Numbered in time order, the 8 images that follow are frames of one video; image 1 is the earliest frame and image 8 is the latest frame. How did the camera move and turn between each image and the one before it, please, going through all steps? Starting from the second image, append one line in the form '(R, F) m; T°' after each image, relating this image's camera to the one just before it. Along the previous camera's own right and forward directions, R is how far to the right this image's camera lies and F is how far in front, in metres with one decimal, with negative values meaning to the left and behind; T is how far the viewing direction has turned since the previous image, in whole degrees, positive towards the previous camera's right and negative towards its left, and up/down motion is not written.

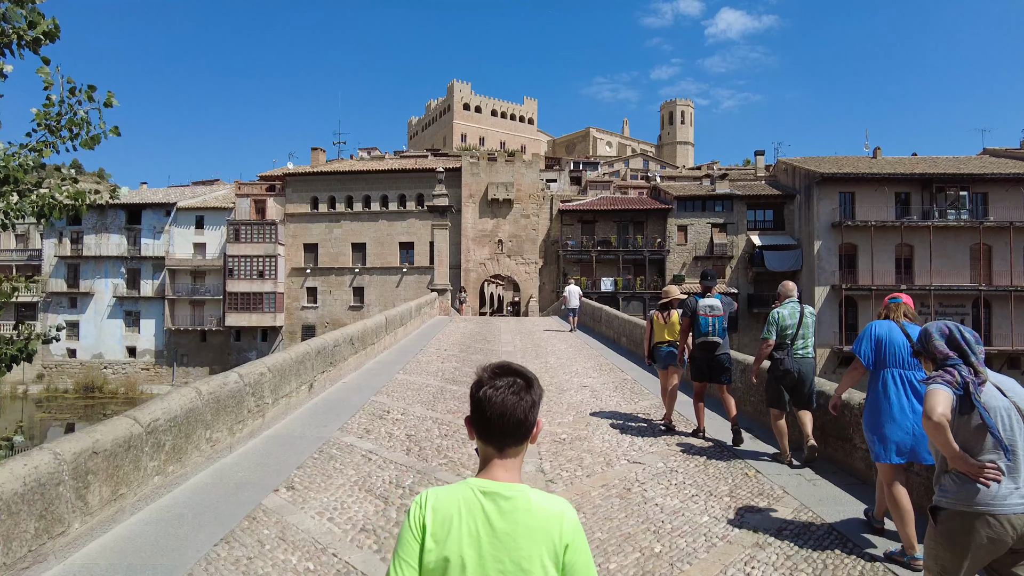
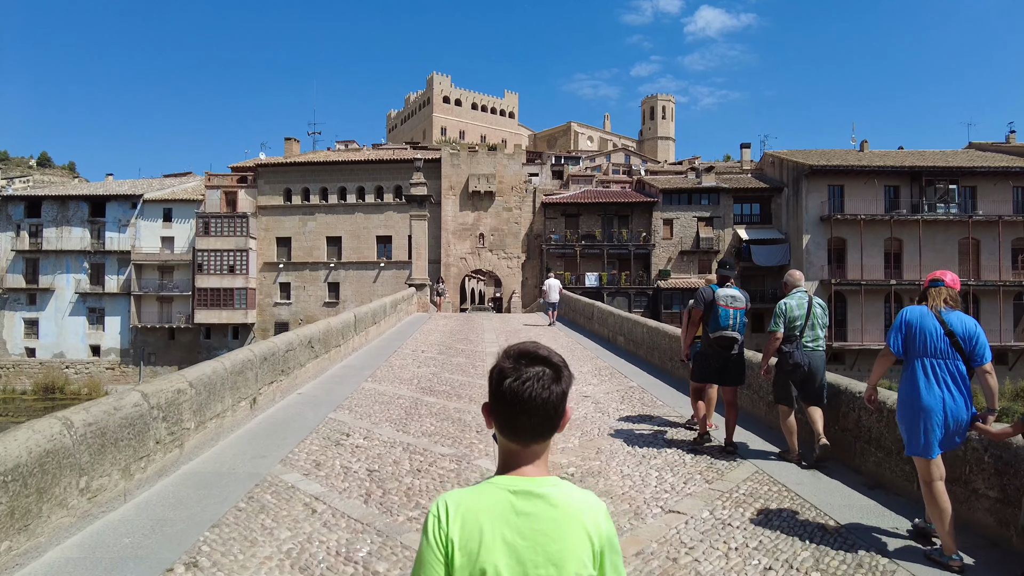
(-0.1, +1.2) m; +2°
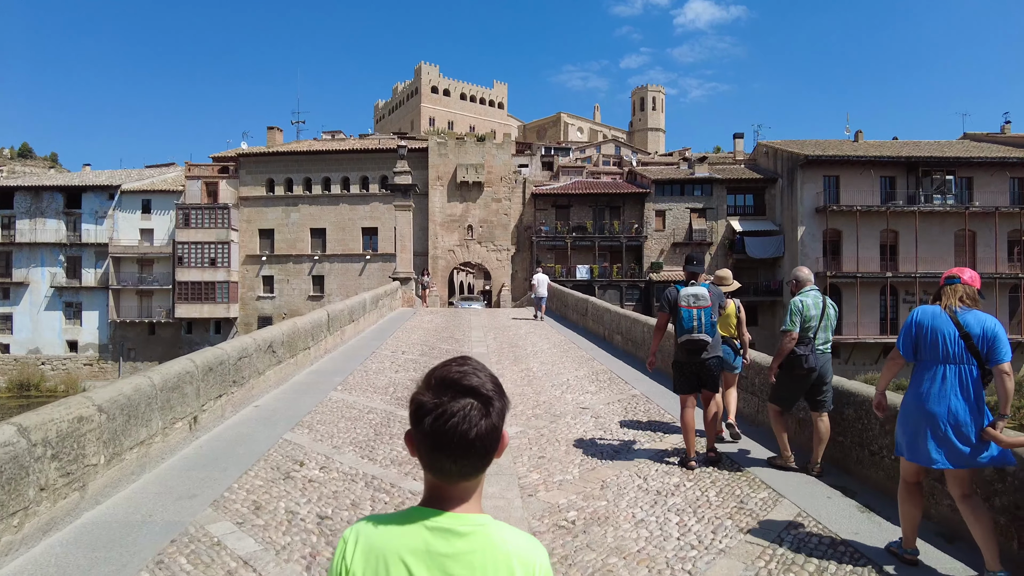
(0.0, +0.8) m; +1°
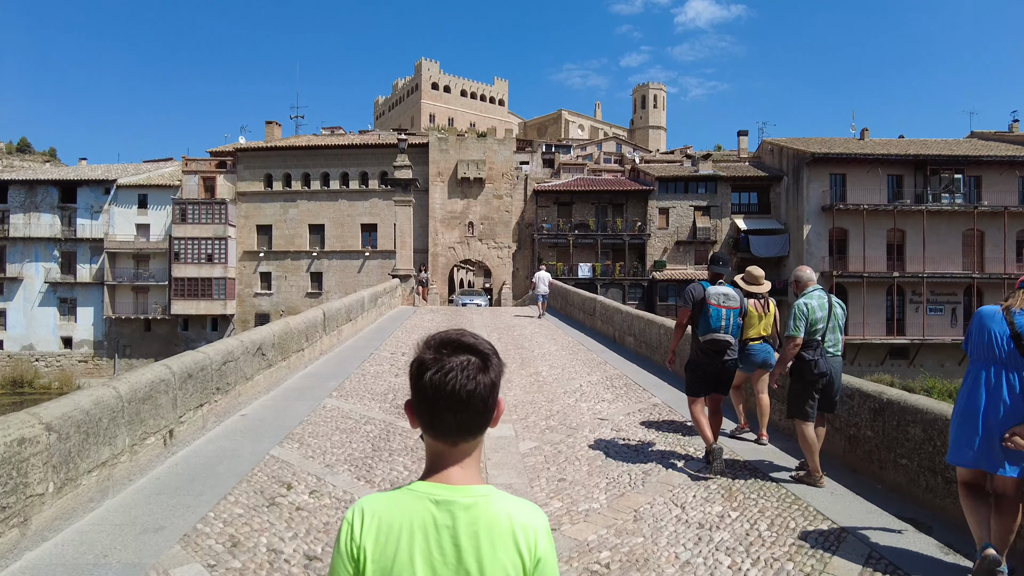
(-0.1, +0.5) m; 0°
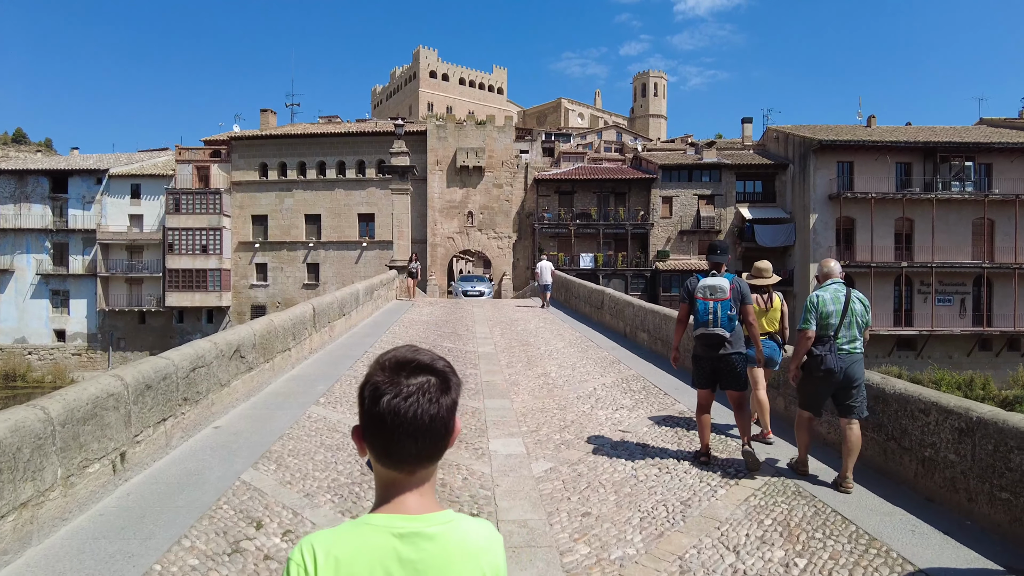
(-0.1, +0.6) m; 0°
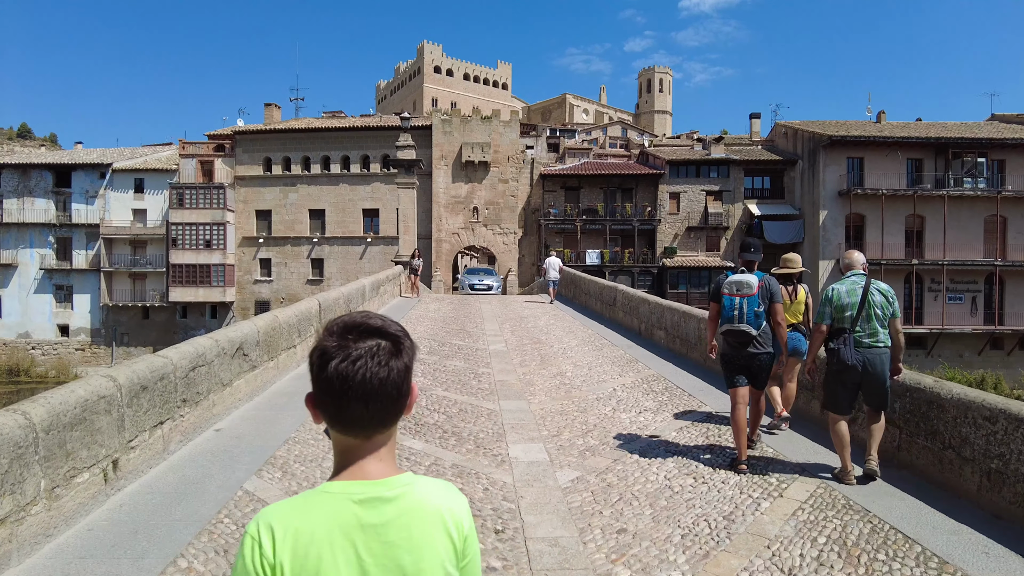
(-0.1, +0.3) m; 0°
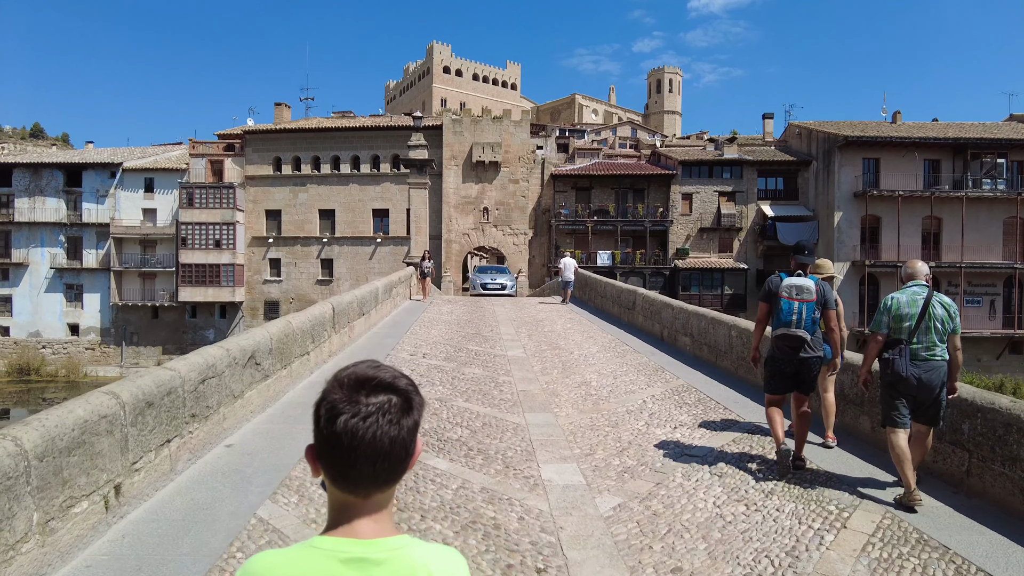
(-0.2, +0.3) m; -1°
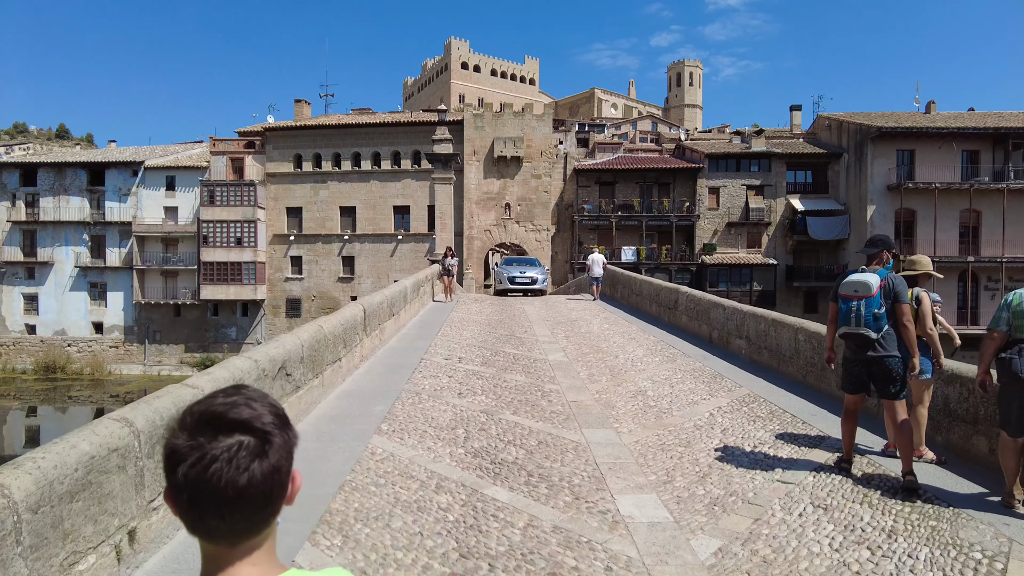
(-0.3, +0.5) m; -2°
